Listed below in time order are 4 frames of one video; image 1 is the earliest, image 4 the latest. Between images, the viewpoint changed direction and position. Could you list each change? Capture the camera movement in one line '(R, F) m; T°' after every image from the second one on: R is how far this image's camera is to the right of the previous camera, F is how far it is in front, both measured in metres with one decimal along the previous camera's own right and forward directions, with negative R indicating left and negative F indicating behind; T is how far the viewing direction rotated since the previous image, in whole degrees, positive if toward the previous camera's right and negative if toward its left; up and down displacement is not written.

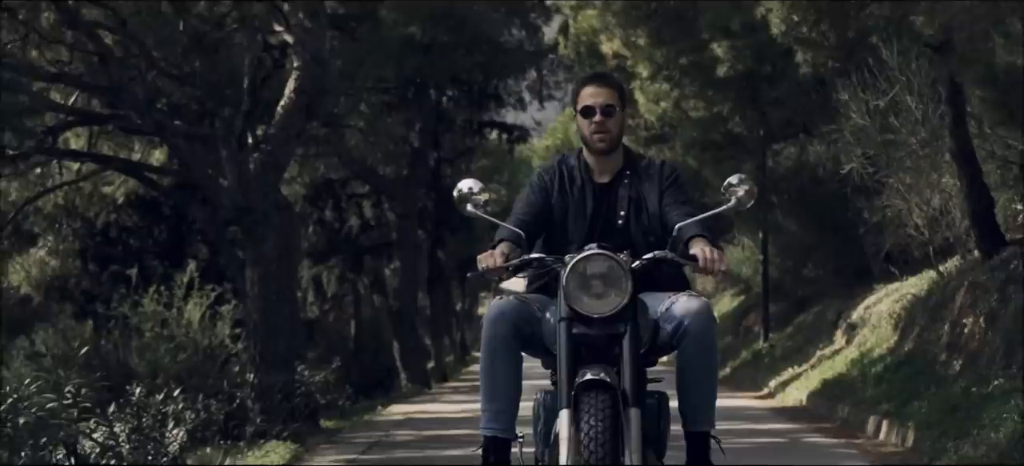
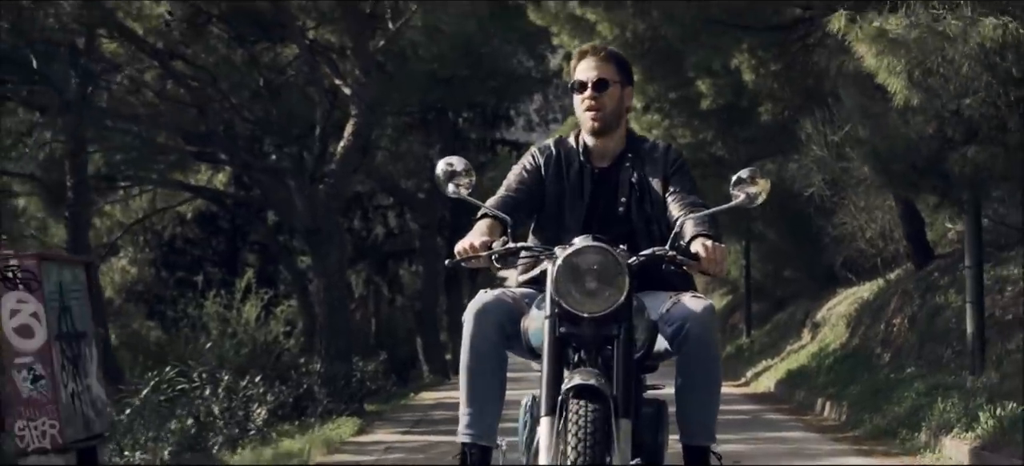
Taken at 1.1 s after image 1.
(-0.2, -3.5) m; 0°
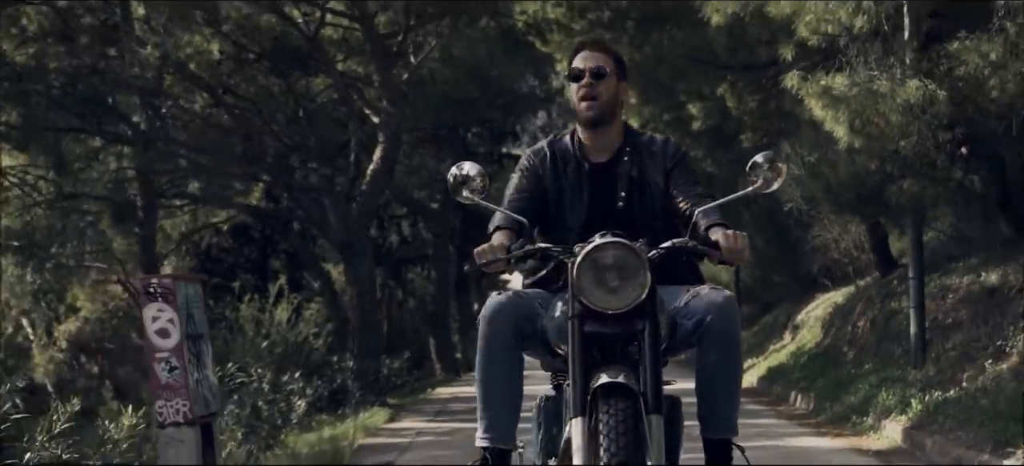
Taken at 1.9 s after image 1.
(-0.1, -2.5) m; 0°
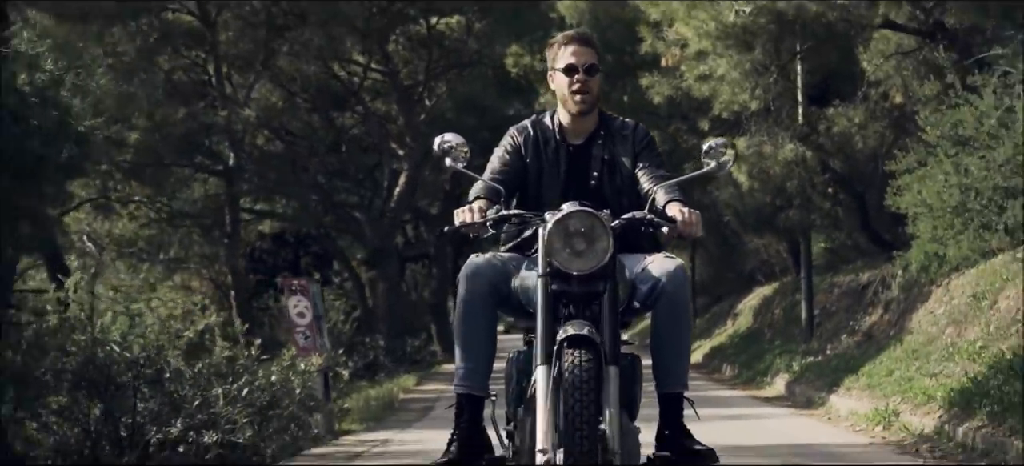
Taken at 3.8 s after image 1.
(-0.3, -6.1) m; +1°
